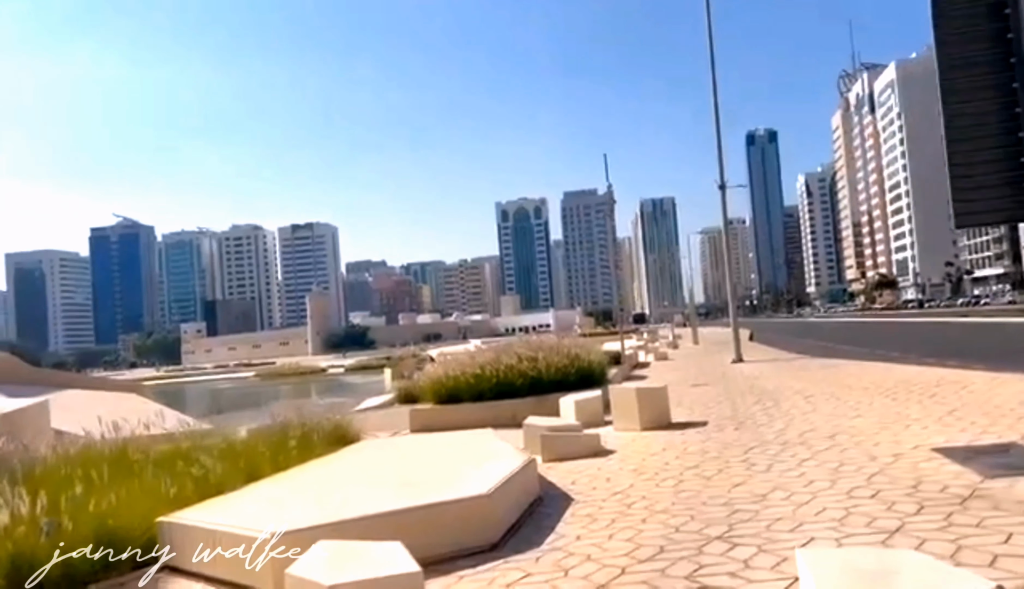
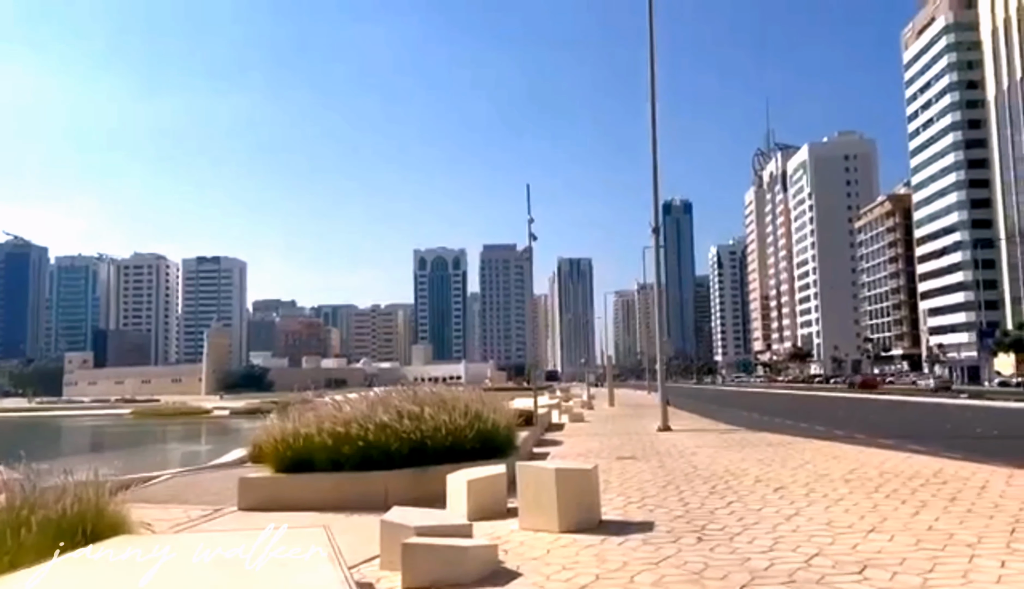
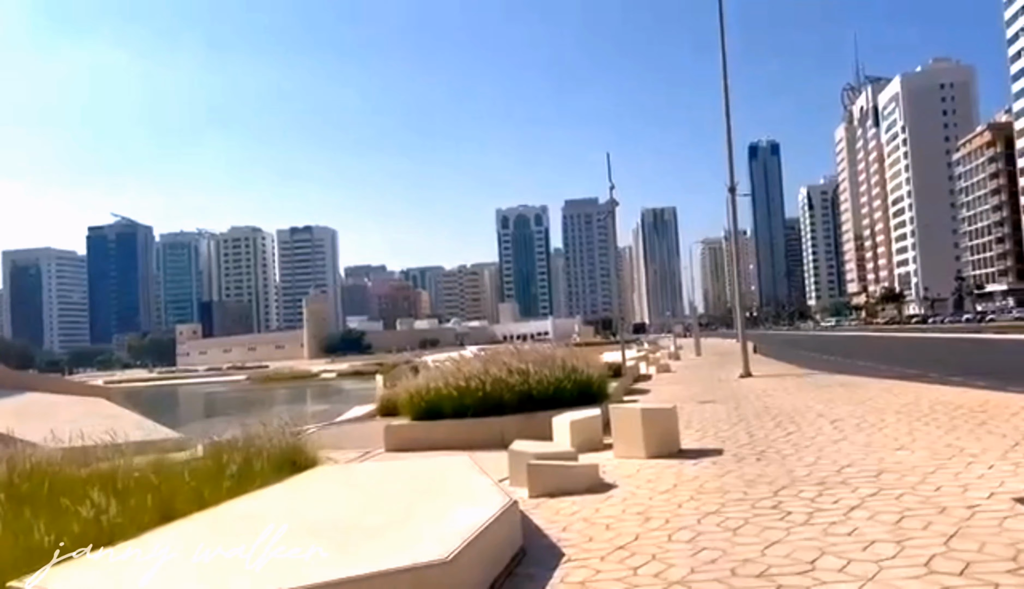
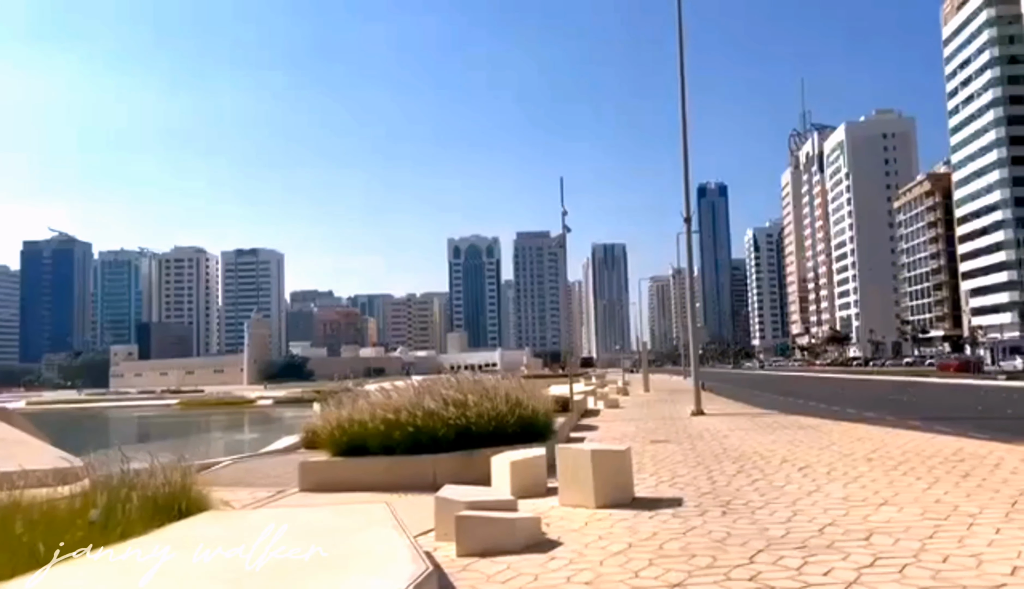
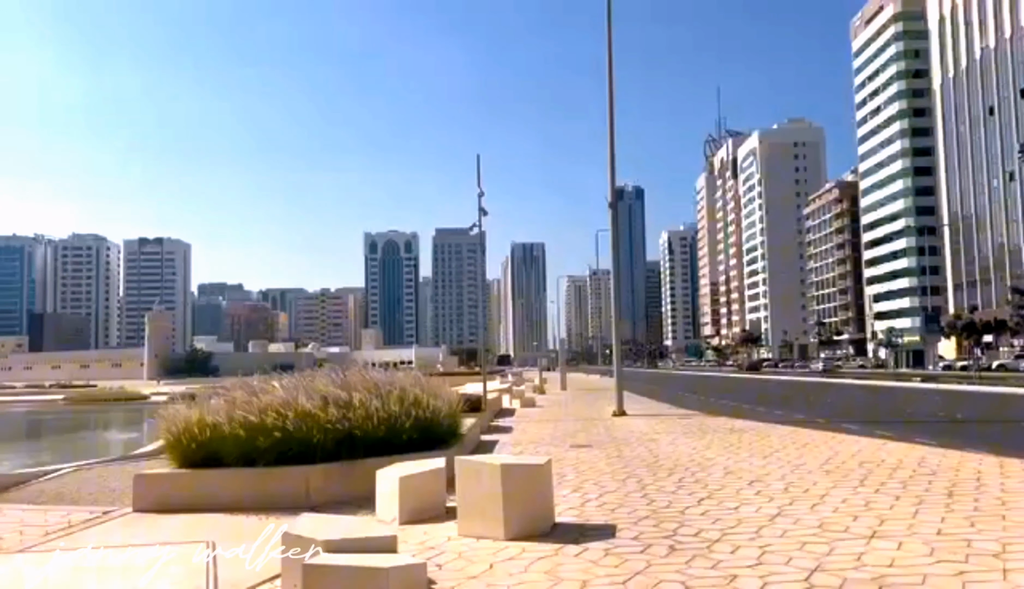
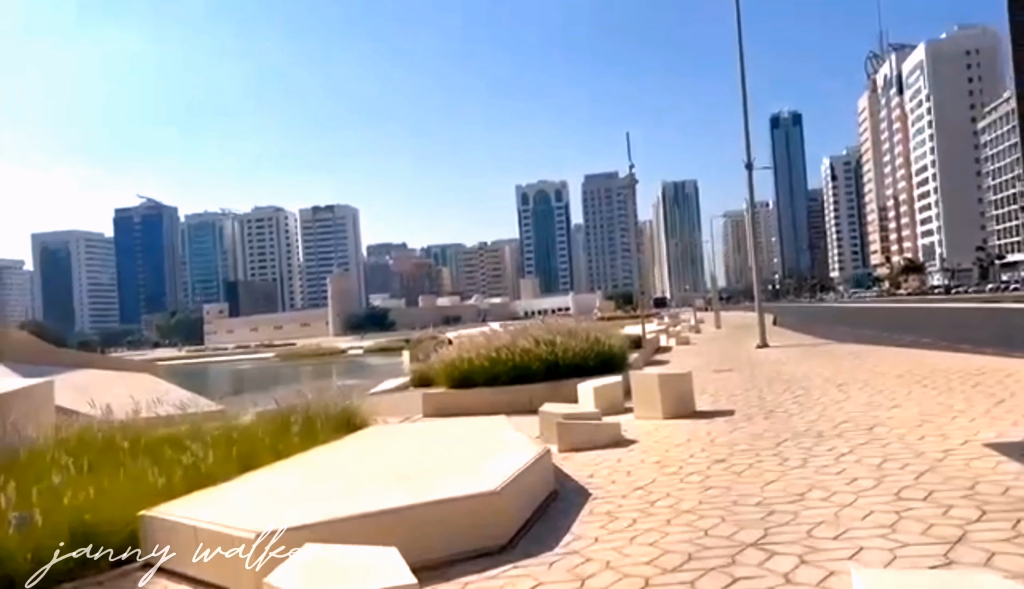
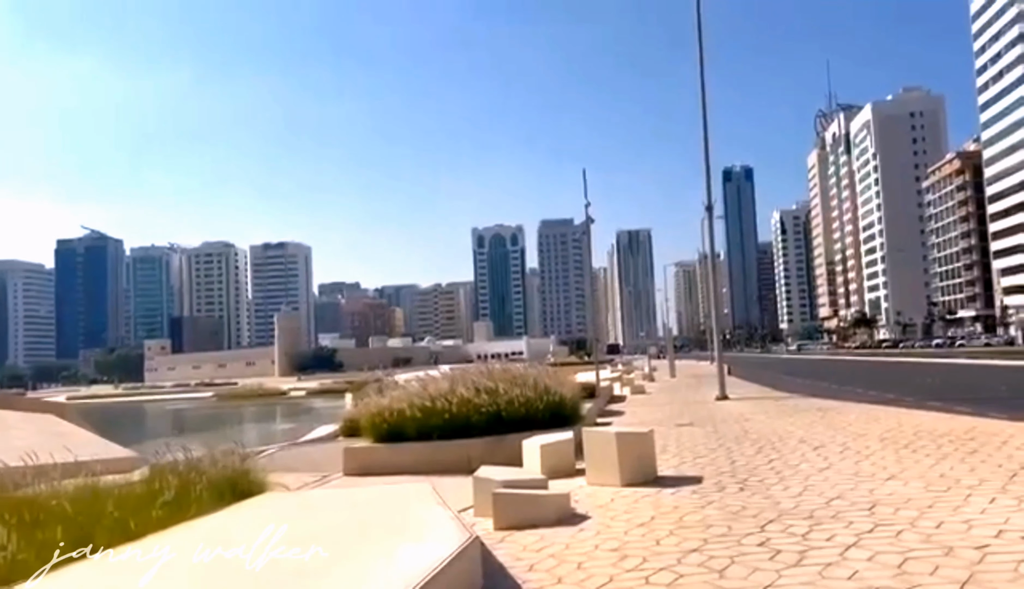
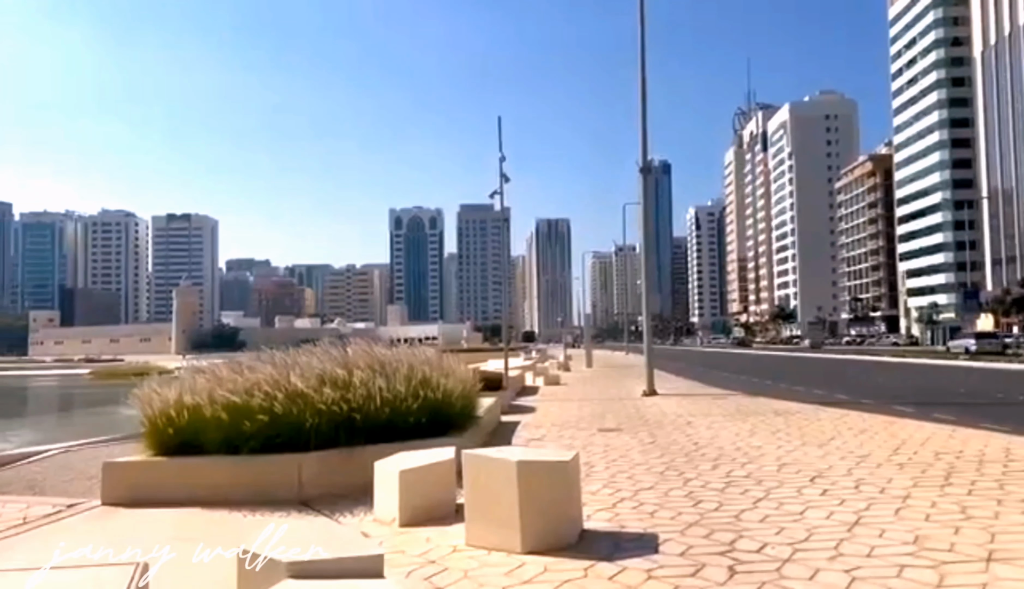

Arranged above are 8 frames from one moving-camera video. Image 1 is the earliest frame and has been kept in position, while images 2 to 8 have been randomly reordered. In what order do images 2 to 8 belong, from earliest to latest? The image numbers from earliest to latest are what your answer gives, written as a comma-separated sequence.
6, 3, 7, 4, 2, 5, 8
